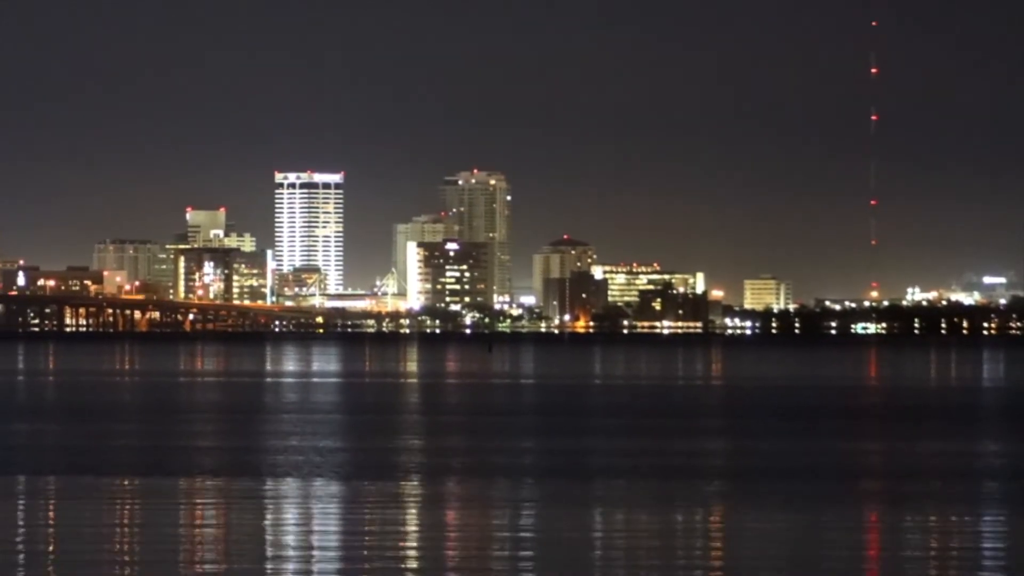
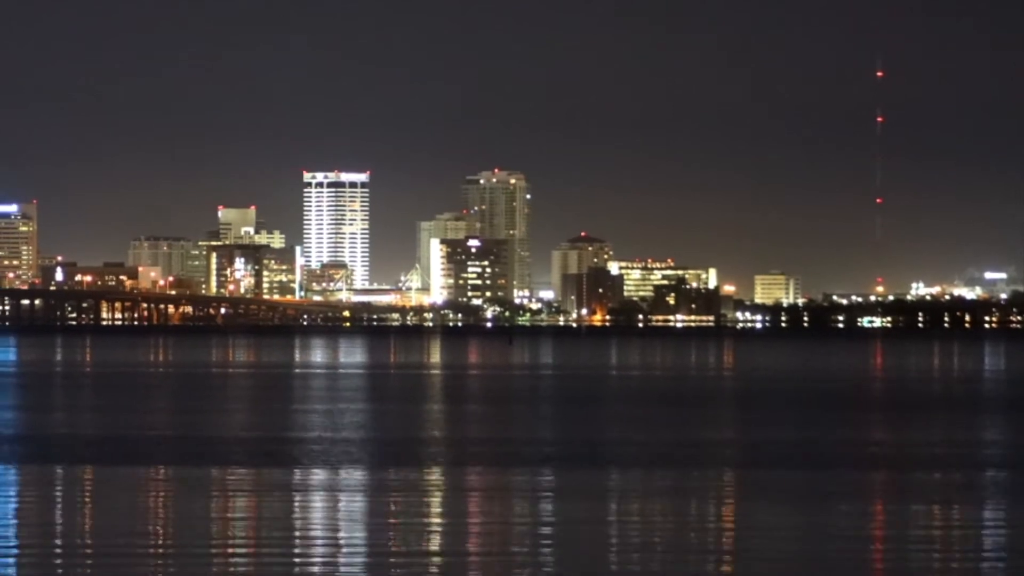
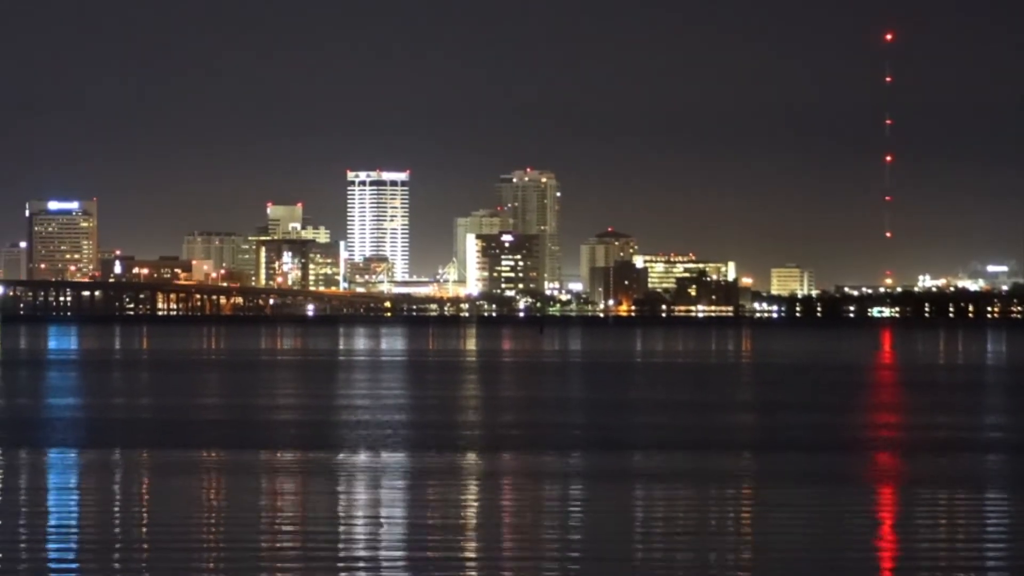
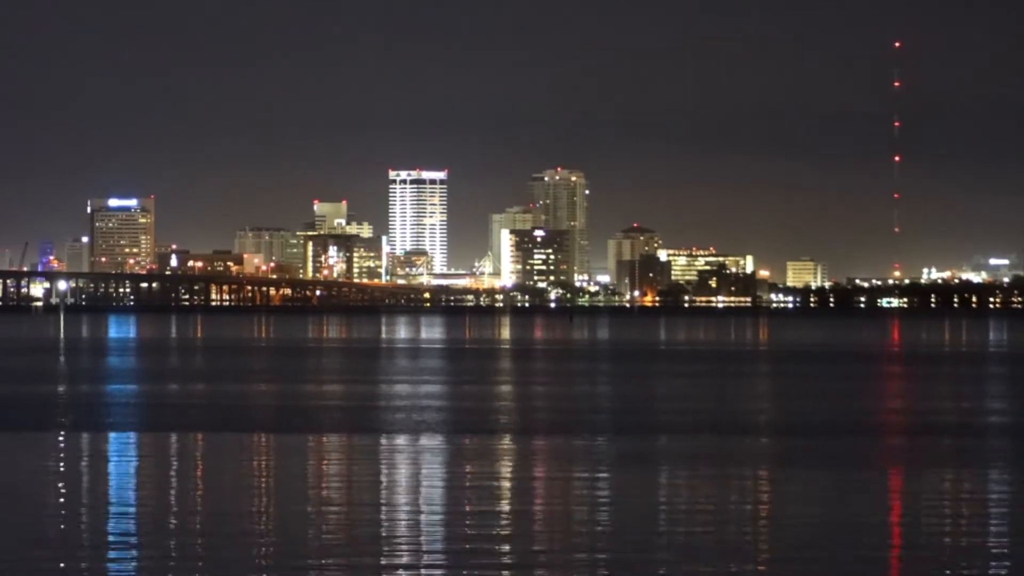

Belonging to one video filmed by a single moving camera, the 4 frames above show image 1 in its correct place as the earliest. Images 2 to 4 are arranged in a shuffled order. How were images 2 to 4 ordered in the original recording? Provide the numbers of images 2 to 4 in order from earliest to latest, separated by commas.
2, 3, 4
